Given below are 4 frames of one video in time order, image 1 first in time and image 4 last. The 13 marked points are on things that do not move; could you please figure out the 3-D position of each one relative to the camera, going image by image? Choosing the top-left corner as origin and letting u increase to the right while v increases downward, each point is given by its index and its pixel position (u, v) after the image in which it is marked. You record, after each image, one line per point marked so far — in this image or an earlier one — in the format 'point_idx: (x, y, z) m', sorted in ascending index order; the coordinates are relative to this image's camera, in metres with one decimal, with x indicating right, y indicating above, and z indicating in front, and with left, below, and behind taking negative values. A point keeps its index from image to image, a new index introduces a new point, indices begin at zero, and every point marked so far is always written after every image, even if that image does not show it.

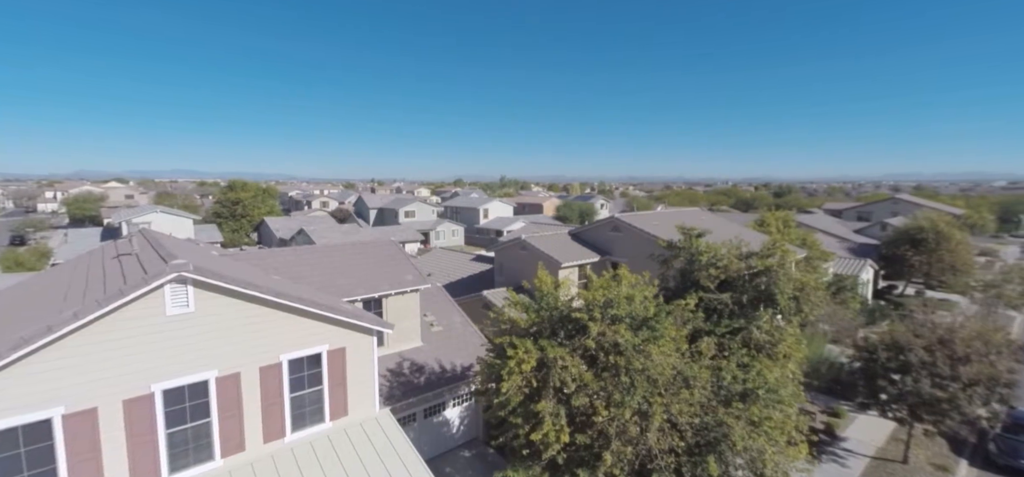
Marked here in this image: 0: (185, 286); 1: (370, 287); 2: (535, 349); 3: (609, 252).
0: (-5.4, -0.8, +7.4) m
1: (-4.0, -1.4, +12.8) m
2: (+0.4, -2.2, +8.9) m
3: (+4.2, -0.6, +19.4) m
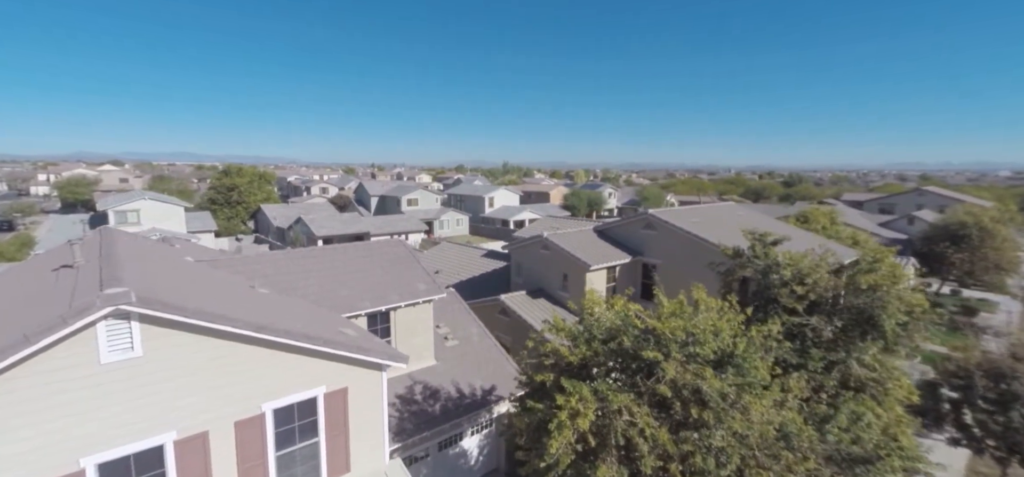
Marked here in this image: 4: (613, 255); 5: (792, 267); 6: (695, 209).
0: (-4.6, -1.0, +5.4) m
1: (-3.3, -1.5, +10.8) m
2: (+1.2, -2.4, +6.9) m
3: (+5.0, -0.6, +17.4) m
4: (+3.8, -0.6, +16.8) m
5: (+5.7, -0.6, +9.2) m
6: (+7.6, +1.2, +18.7) m
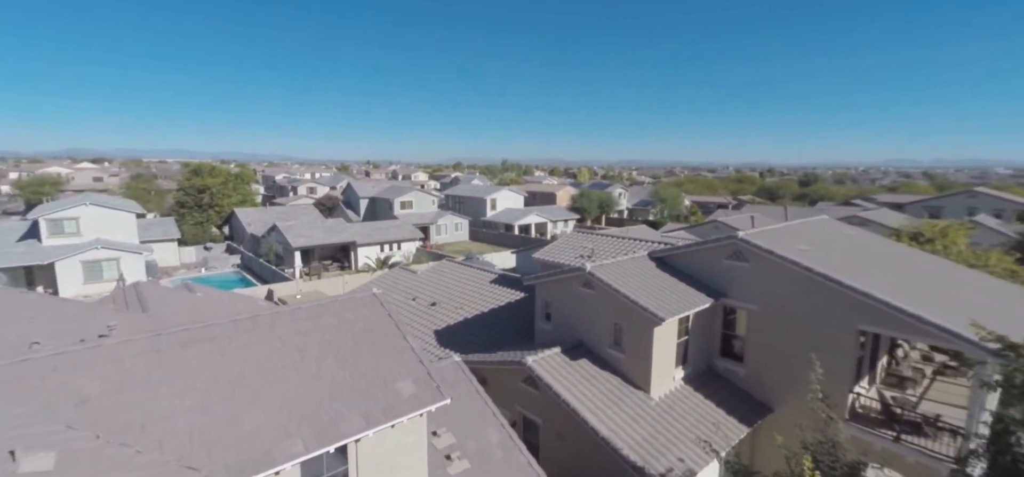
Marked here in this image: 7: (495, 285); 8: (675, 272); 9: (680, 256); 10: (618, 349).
0: (-3.7, -2.0, +0.2) m
1: (-2.5, -2.4, +5.7) m
2: (+2.1, -3.4, +1.8) m
3: (+5.8, -1.5, +12.3) m
4: (+4.6, -1.5, +11.7) m
5: (+6.6, -1.5, +4.1) m
6: (+8.4, +0.3, +13.6) m
7: (-0.7, -1.9, +18.3) m
8: (+4.7, -1.0, +12.9) m
9: (+4.9, -0.5, +13.1) m
10: (+2.8, -2.9, +11.8) m
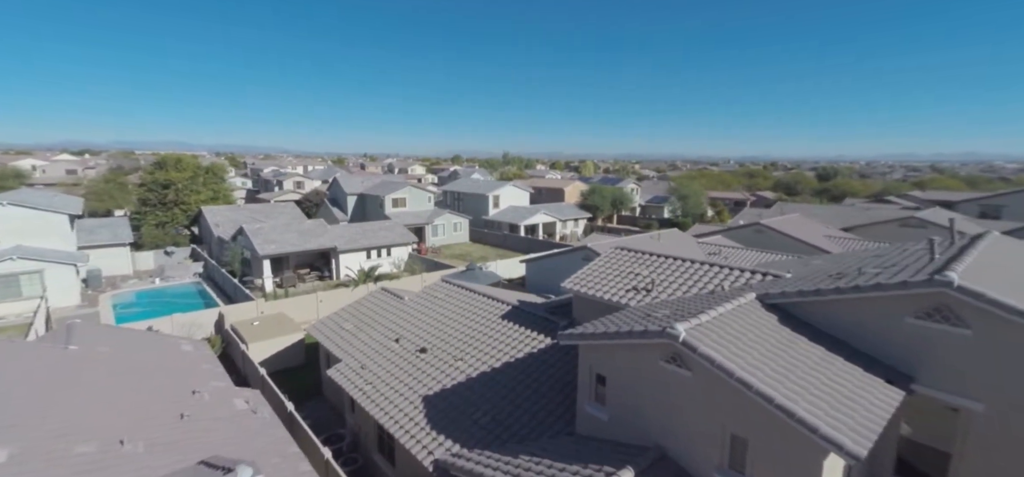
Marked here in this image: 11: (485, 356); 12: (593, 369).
0: (-3.1, -2.9, -4.8) m
1: (-1.8, -3.2, +0.6) m
2: (+2.7, -4.3, -3.2) m
3: (+6.4, -2.2, +7.3) m
4: (+5.2, -2.2, +6.7) m
5: (+7.2, -2.4, -0.9) m
6: (+9.0, -0.4, +8.5) m
7: (-0.1, -2.5, +13.3) m
8: (+5.3, -1.7, +7.9) m
9: (+5.5, -1.2, +8.1) m
10: (+3.4, -3.6, +6.7) m
11: (-0.6, -3.1, +12.0) m
12: (+1.6, -2.5, +8.7) m
